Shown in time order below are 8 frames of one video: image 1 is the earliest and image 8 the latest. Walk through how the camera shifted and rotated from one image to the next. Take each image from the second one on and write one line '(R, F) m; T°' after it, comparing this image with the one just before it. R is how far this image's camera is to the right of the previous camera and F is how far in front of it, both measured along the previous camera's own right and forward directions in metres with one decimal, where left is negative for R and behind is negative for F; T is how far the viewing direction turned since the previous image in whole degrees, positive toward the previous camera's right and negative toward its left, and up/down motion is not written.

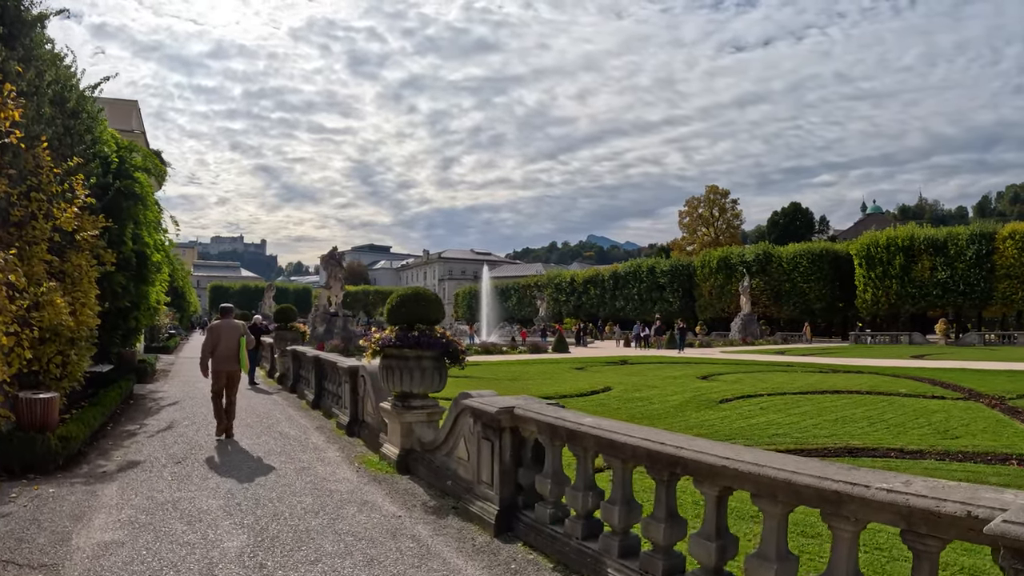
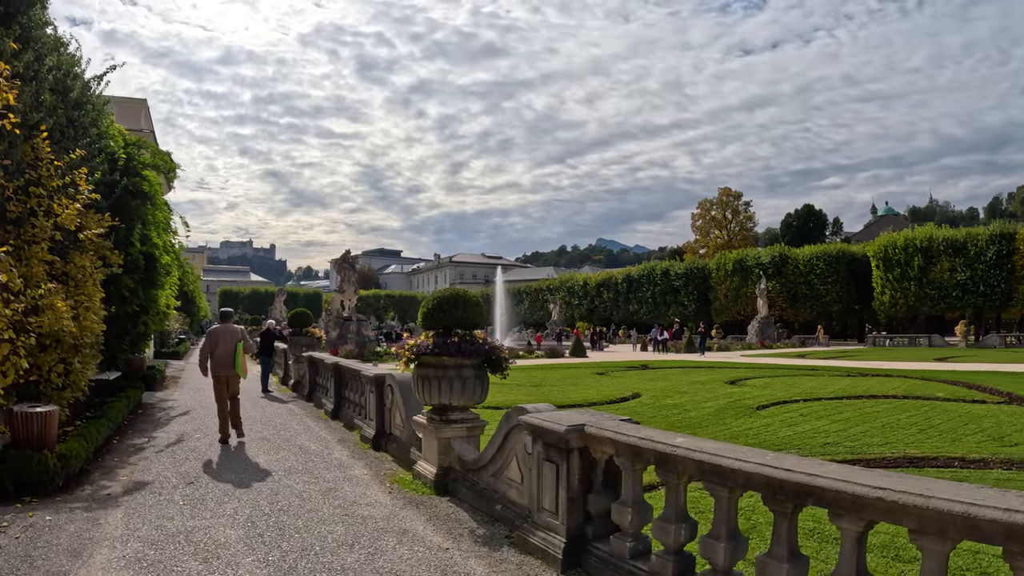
(-0.4, +0.7) m; -1°
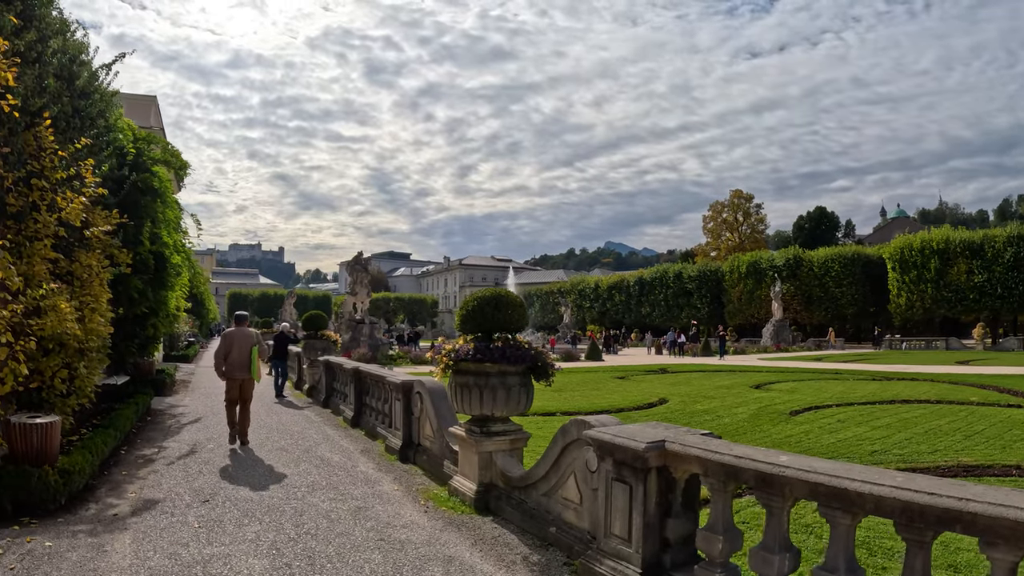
(-0.4, +0.6) m; -1°
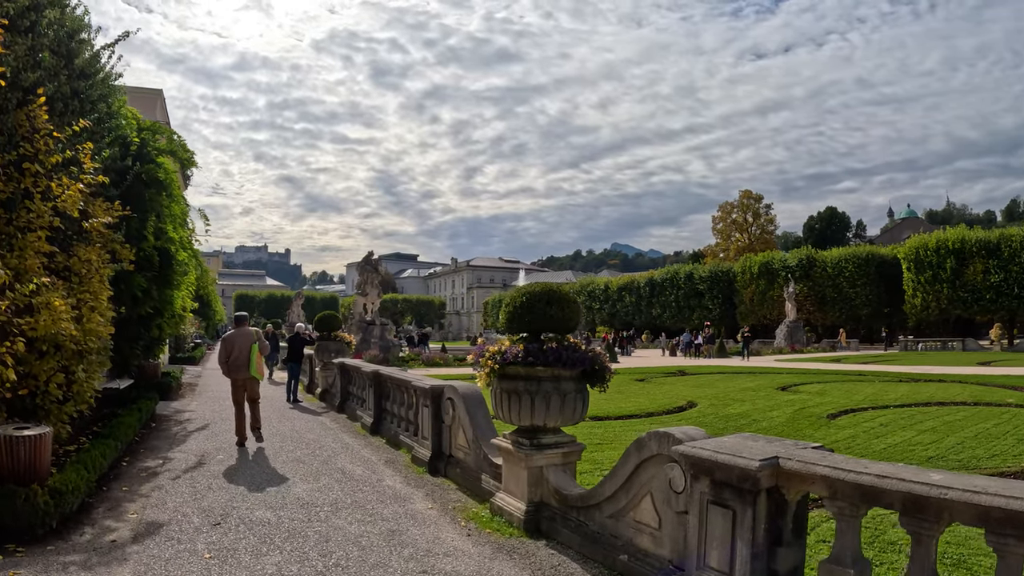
(-0.4, +0.7) m; 0°
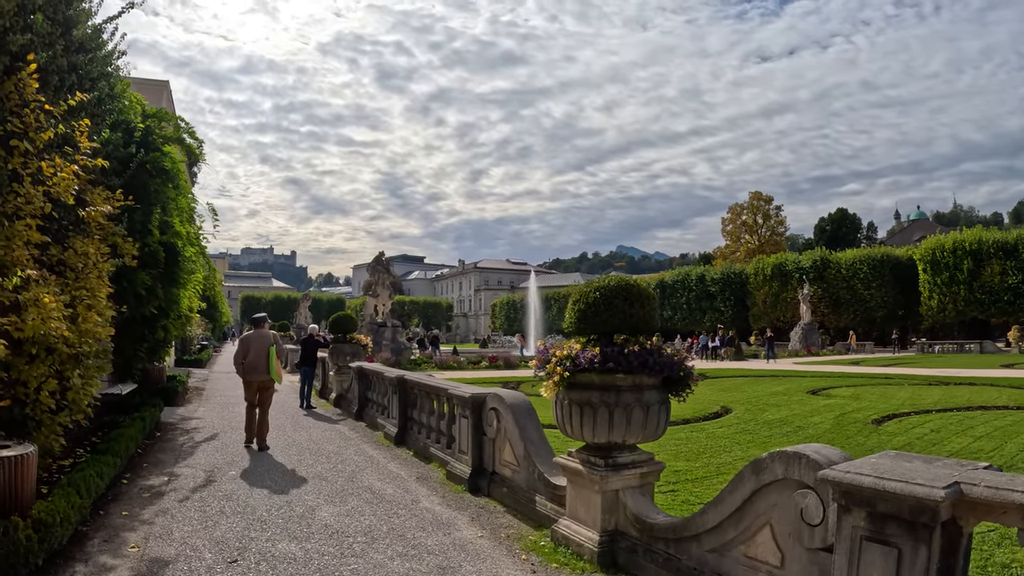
(-0.4, +0.8) m; 0°
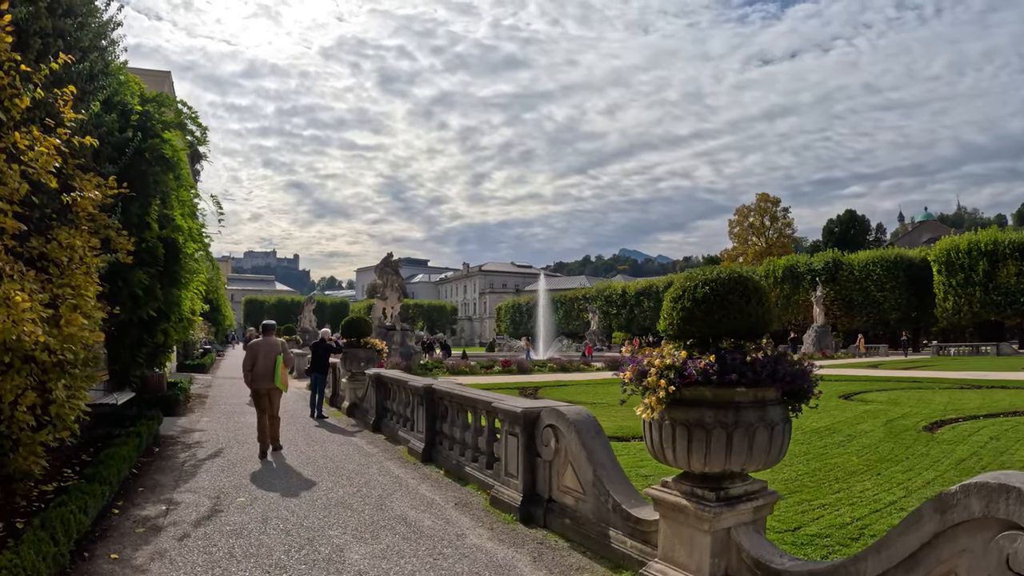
(-0.4, +0.9) m; 0°
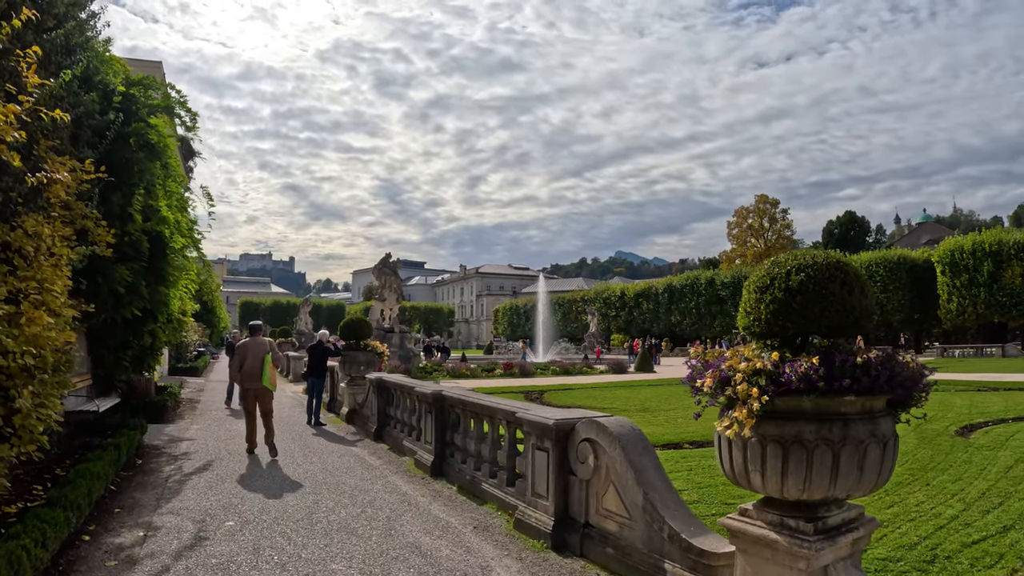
(-0.2, +0.7) m; 0°
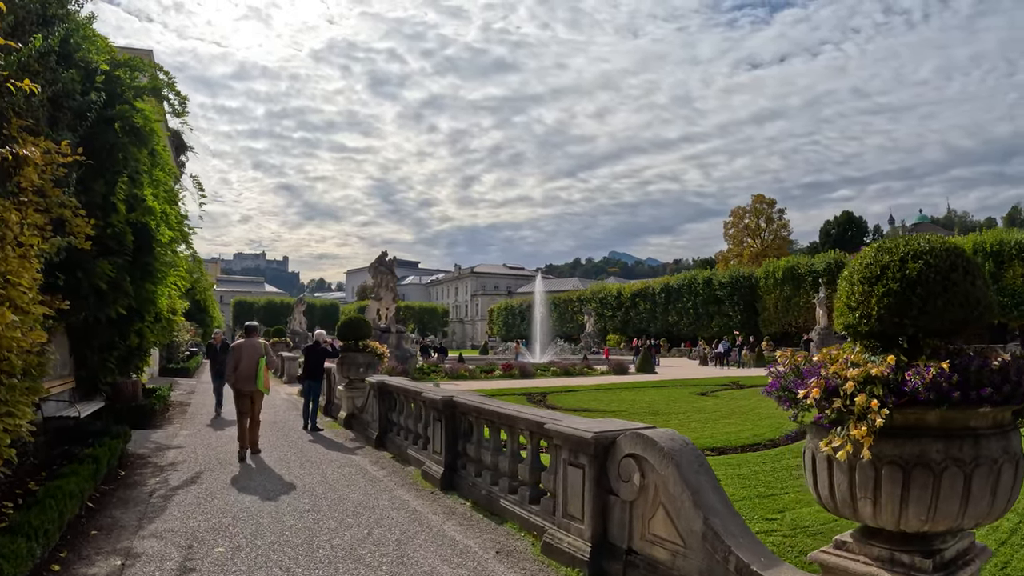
(-0.2, +0.6) m; +1°
